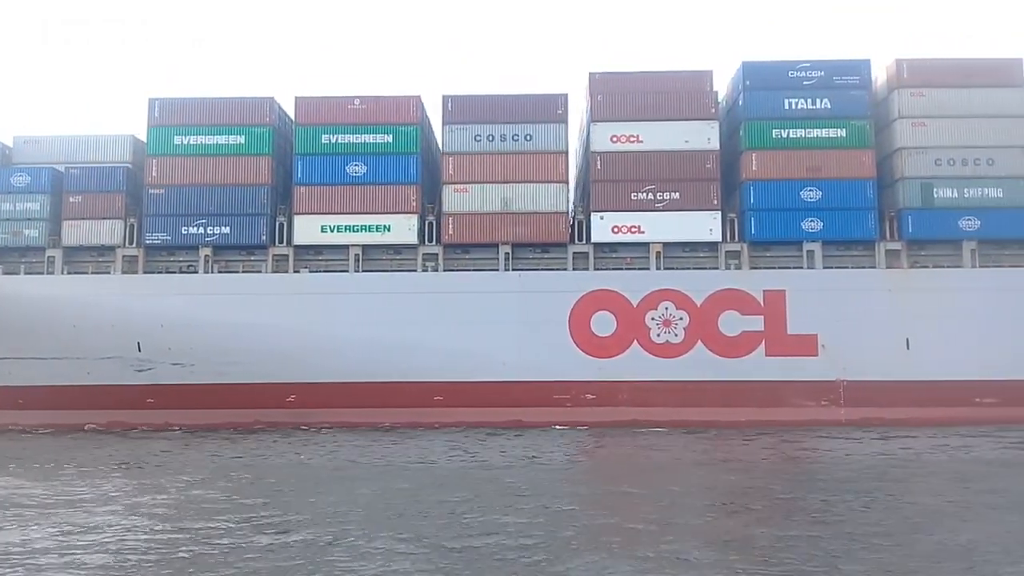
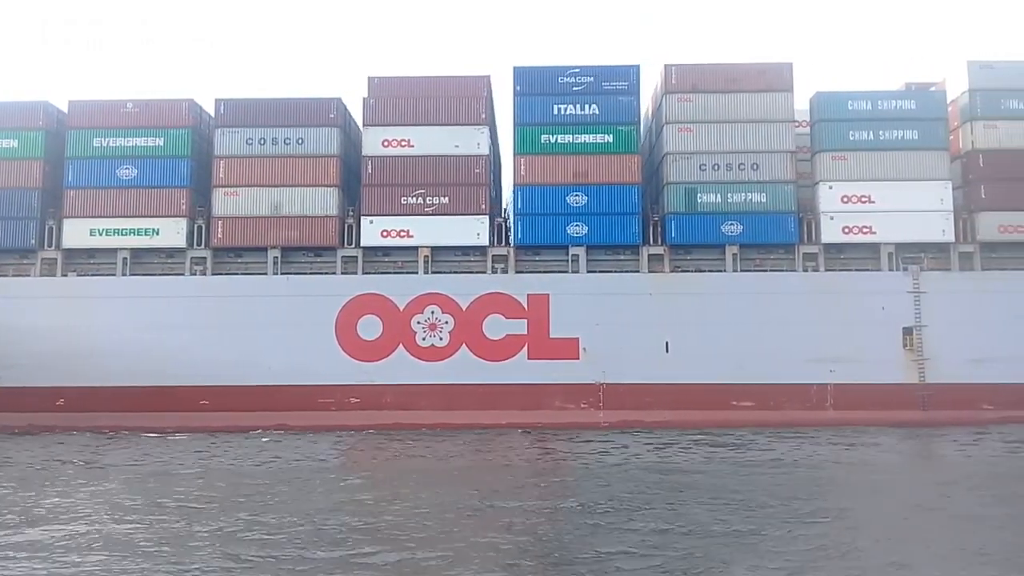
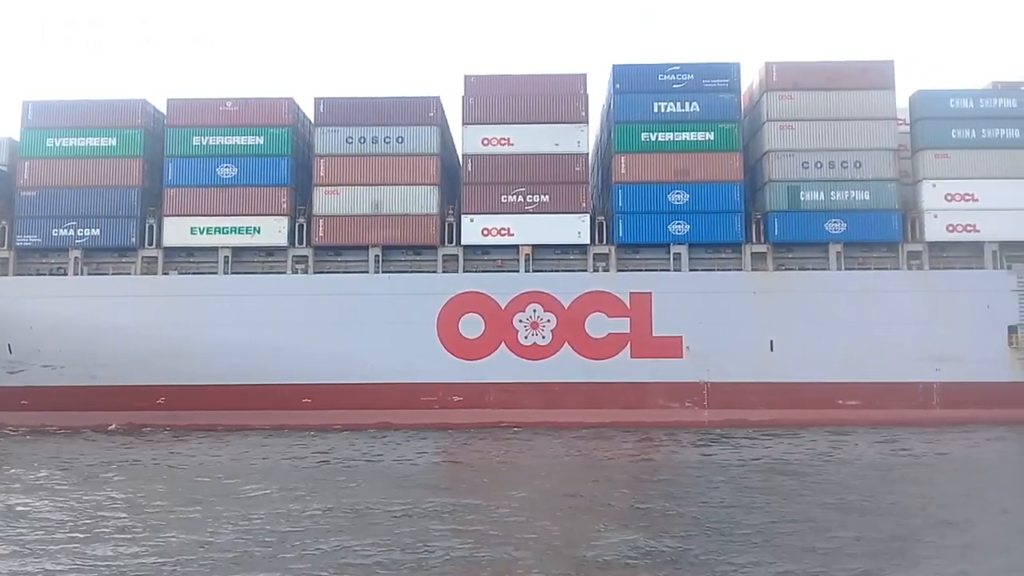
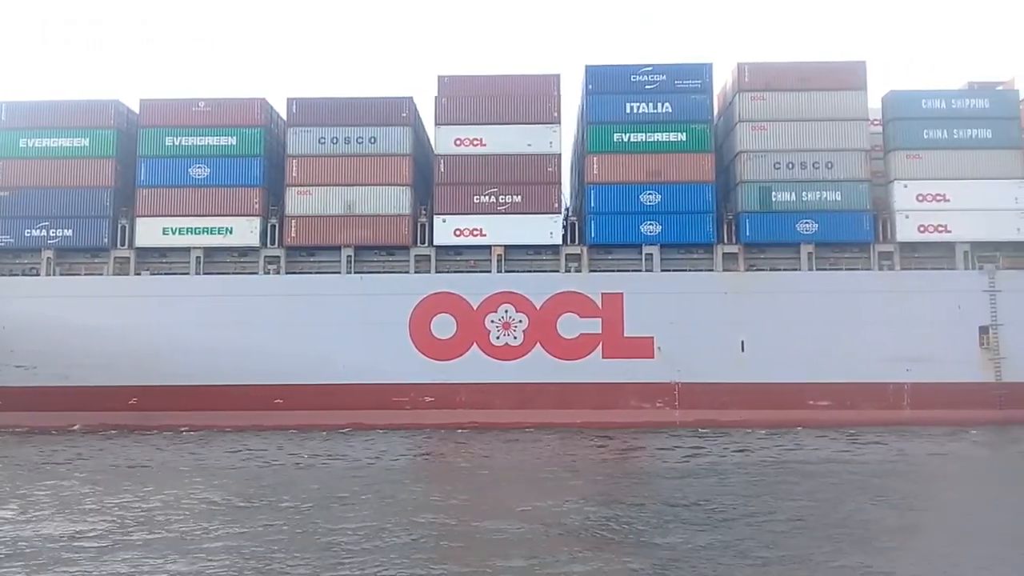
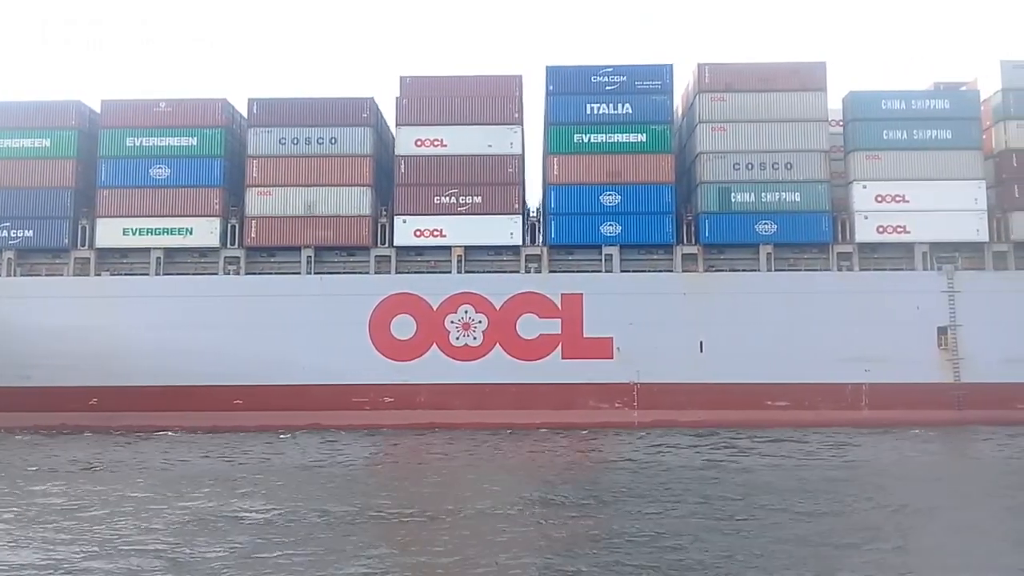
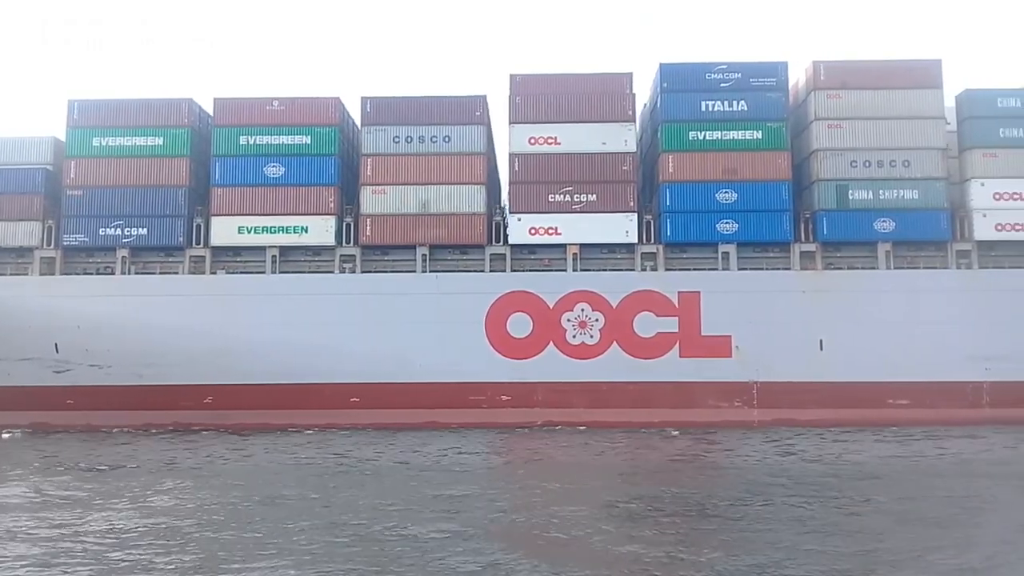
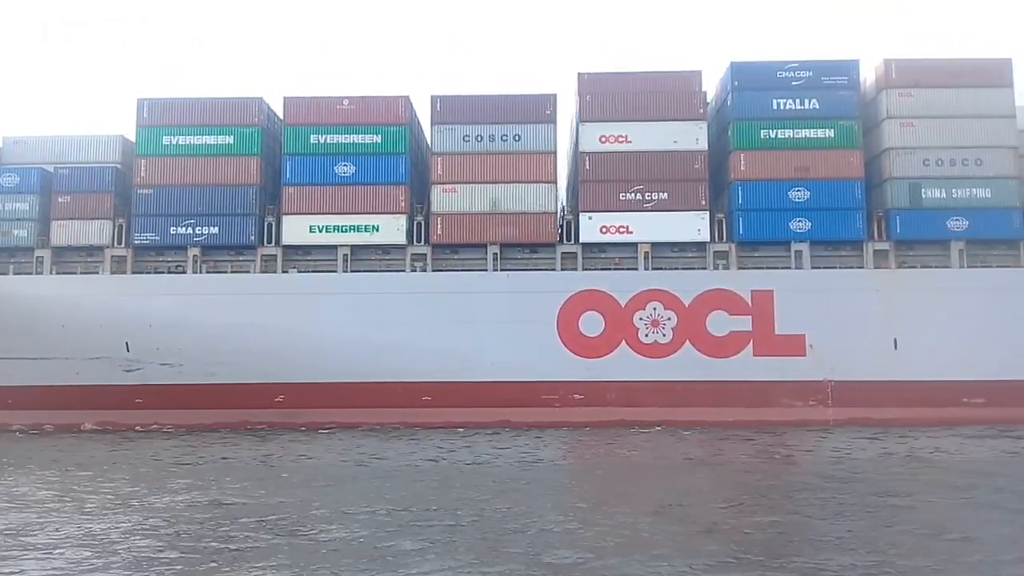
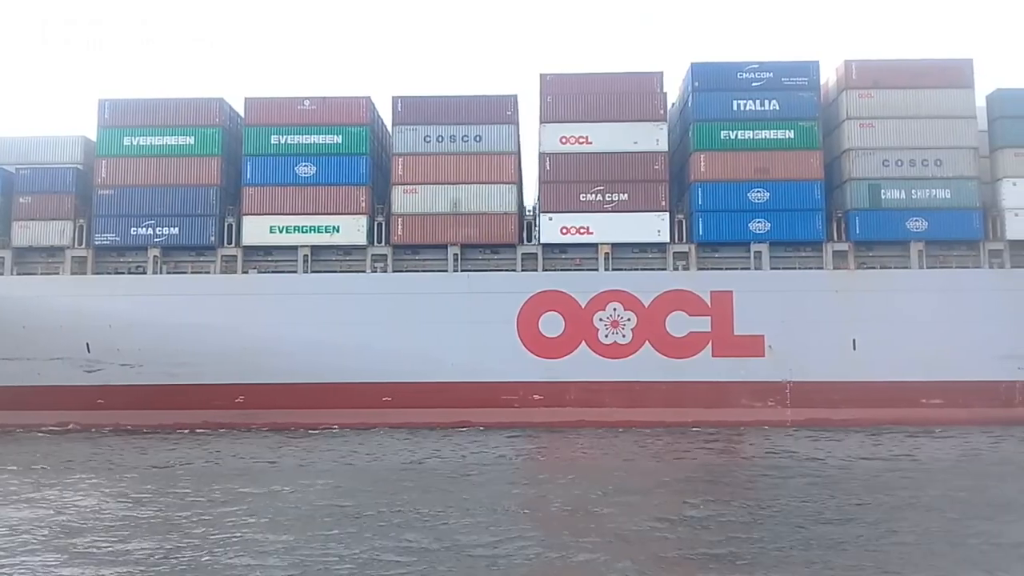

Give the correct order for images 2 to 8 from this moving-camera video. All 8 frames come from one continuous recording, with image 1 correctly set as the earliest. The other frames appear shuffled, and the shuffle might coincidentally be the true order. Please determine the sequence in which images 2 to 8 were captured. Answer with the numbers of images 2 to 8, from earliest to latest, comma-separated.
7, 8, 6, 3, 4, 5, 2
